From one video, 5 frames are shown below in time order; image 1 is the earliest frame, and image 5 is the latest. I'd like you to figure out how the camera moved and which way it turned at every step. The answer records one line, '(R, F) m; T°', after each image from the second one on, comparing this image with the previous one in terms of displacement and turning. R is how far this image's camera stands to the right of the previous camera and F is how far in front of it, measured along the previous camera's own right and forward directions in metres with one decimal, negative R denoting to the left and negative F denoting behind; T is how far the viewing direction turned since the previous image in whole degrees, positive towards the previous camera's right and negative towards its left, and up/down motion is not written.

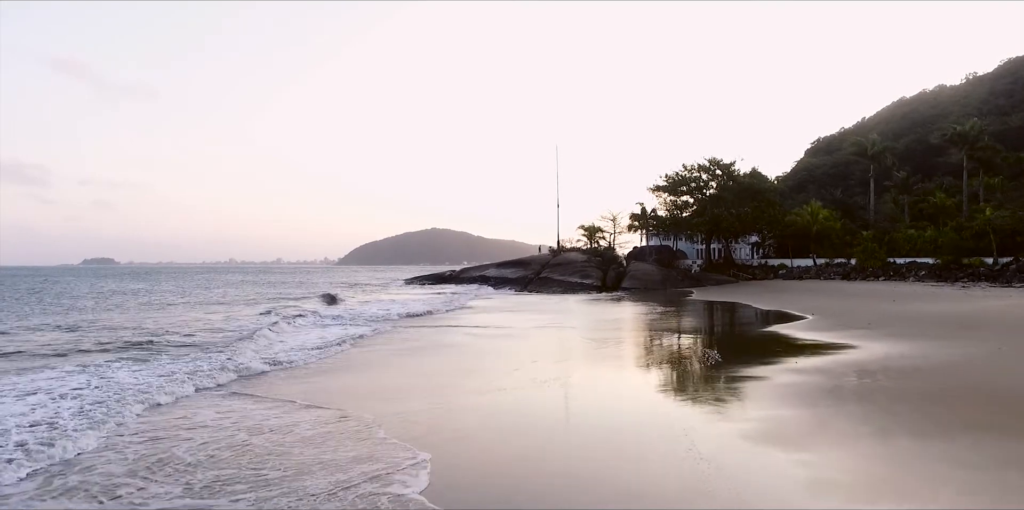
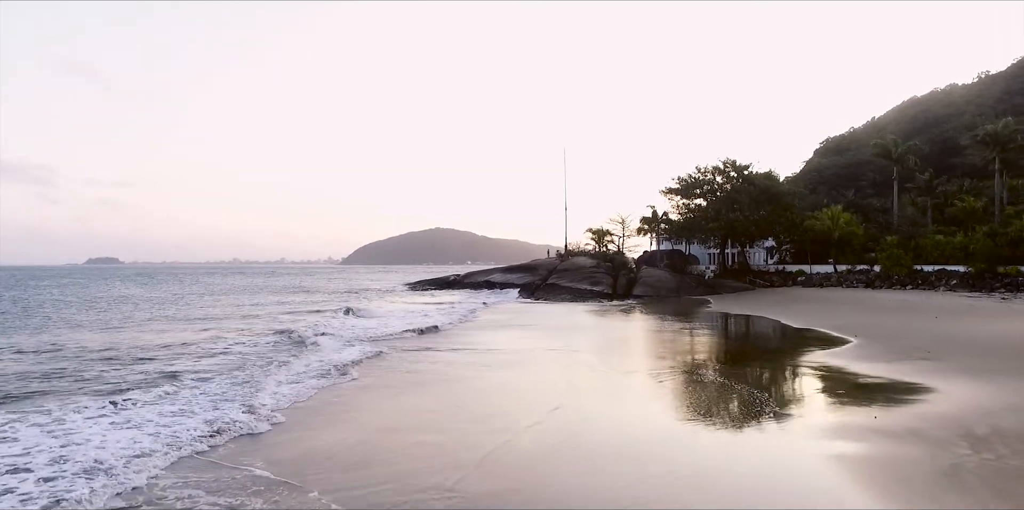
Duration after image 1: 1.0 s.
(-0.2, +1.6) m; 0°
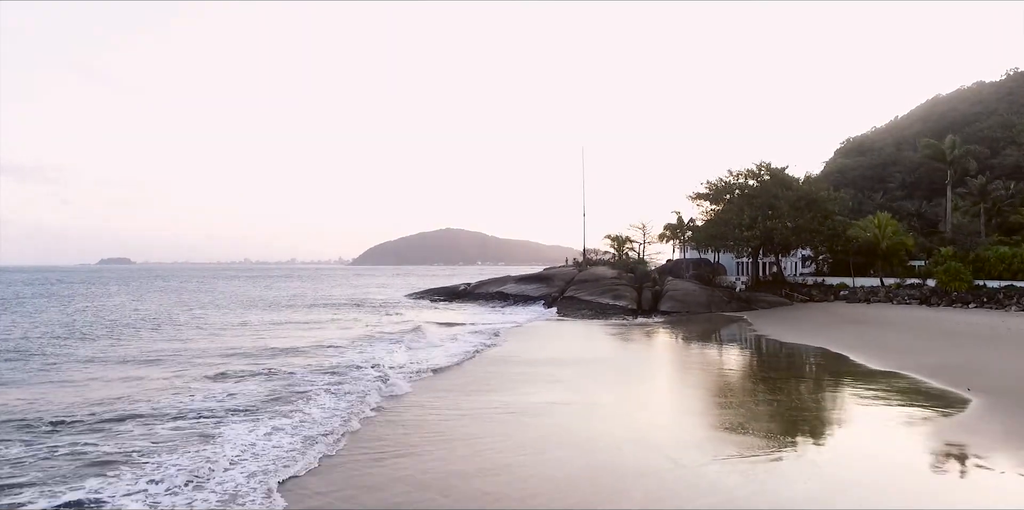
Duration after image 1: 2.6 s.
(-0.3, +3.0) m; -1°
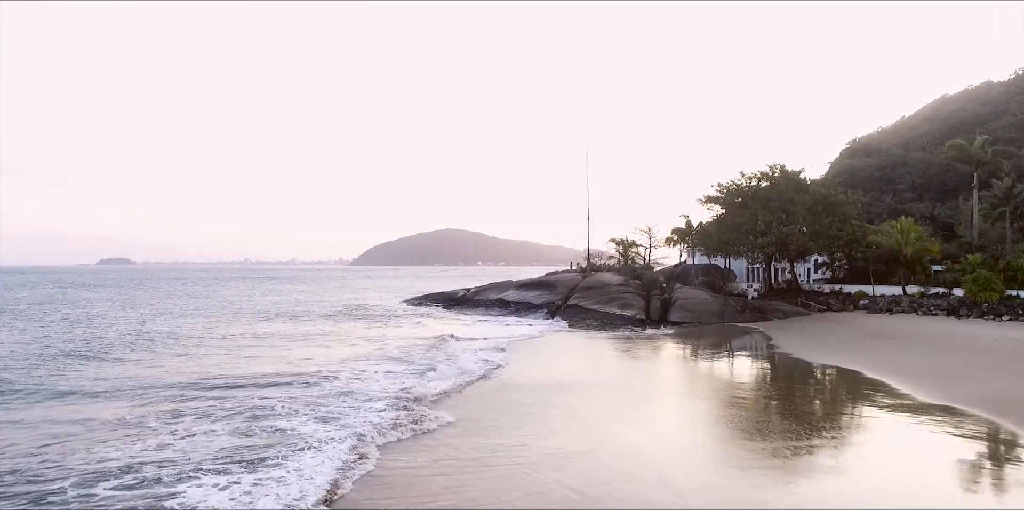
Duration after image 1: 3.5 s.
(0.0, +1.9) m; 0°
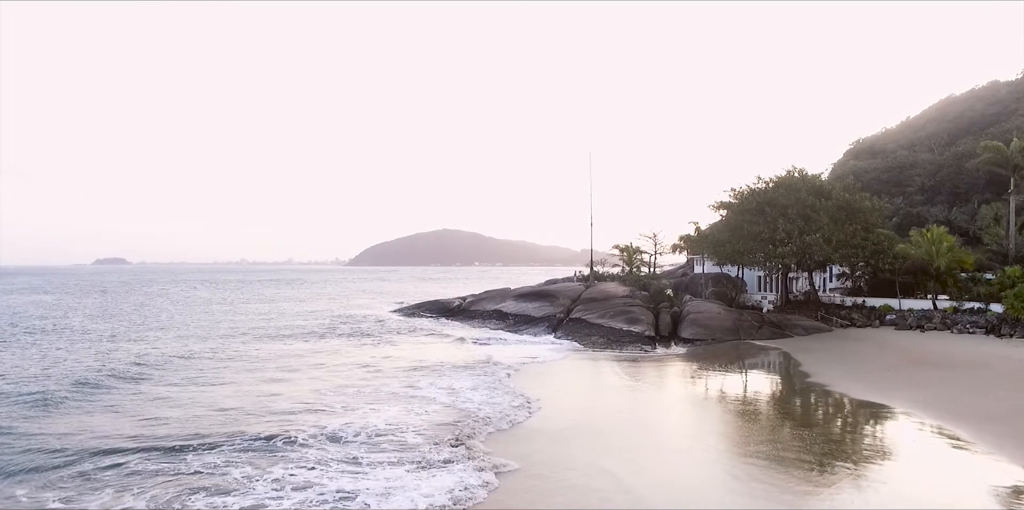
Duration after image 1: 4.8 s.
(0.0, +2.6) m; 0°
